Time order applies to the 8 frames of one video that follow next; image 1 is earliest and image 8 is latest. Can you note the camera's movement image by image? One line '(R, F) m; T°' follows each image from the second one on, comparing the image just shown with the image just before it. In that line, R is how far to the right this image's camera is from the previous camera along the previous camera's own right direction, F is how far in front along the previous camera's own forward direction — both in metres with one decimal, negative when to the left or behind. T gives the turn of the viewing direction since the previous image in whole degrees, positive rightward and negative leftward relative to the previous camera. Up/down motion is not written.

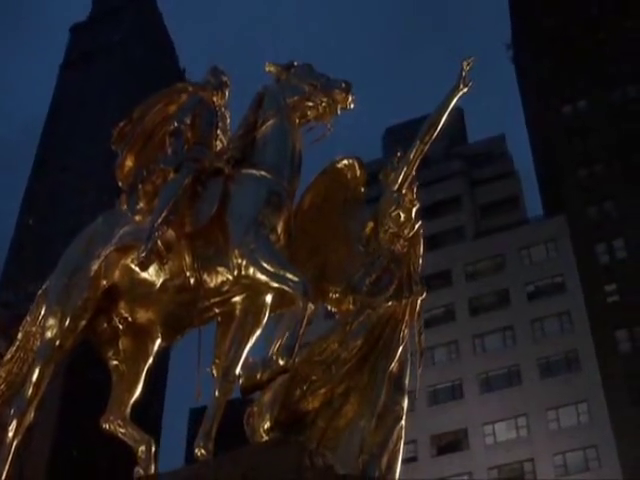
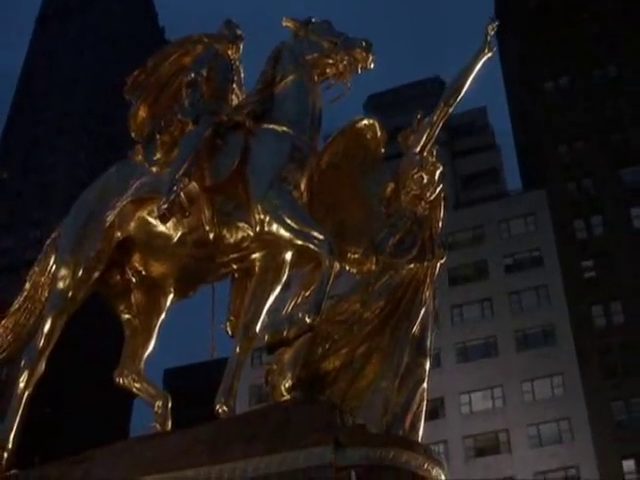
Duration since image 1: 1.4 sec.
(-0.6, +0.1) m; +2°
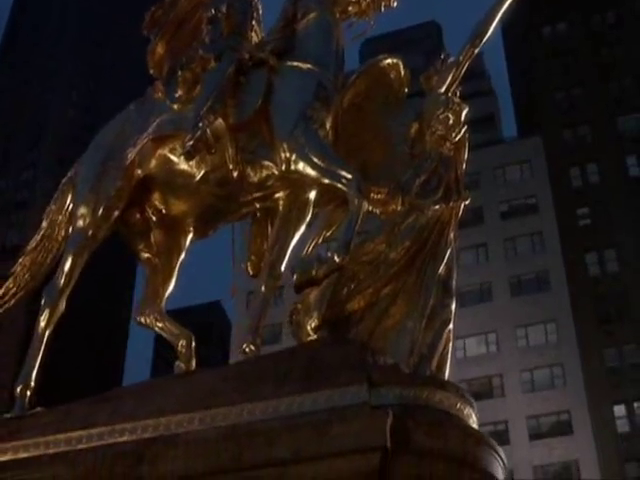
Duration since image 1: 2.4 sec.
(-0.4, +0.1) m; +1°
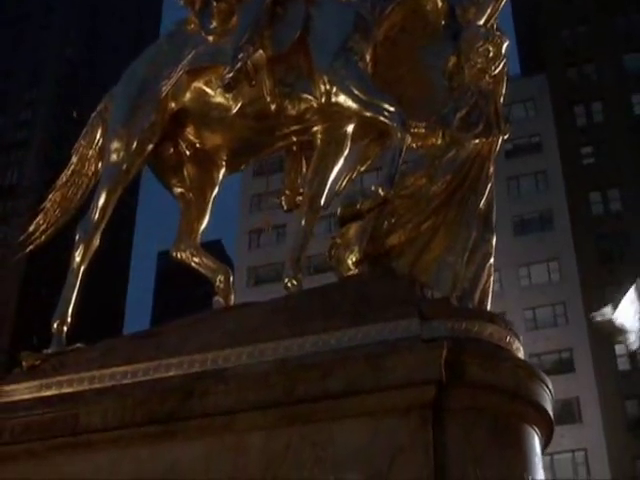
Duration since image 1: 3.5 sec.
(-0.5, +0.1) m; +1°
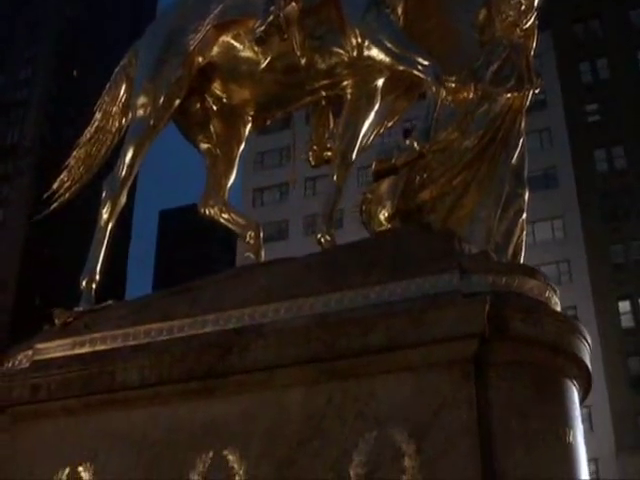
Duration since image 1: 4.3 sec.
(-0.4, +0.1) m; +1°
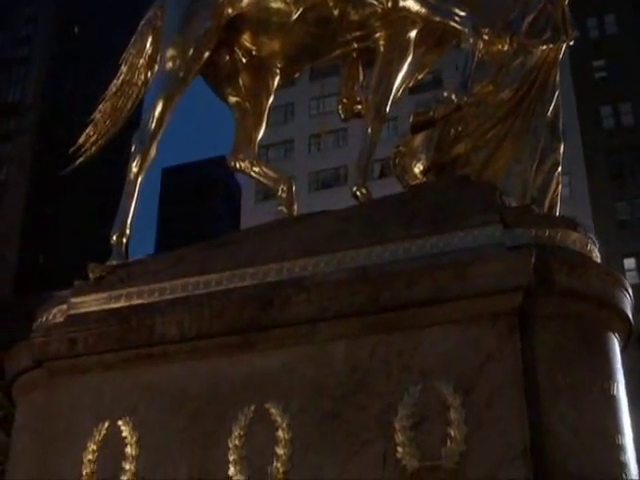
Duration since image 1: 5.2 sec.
(-0.4, +0.1) m; 0°
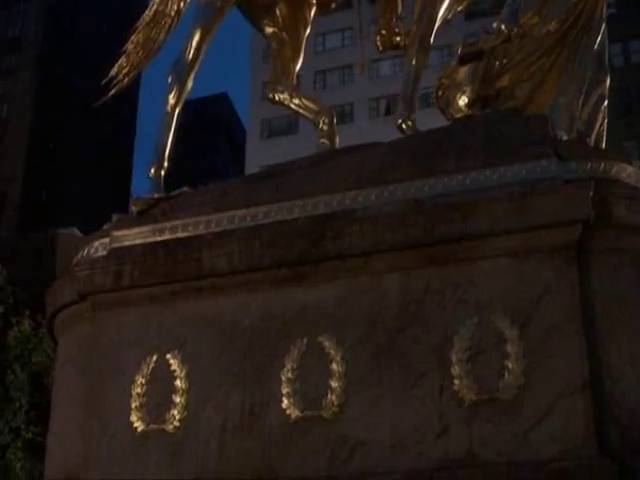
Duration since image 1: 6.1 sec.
(-0.5, +0.1) m; +1°
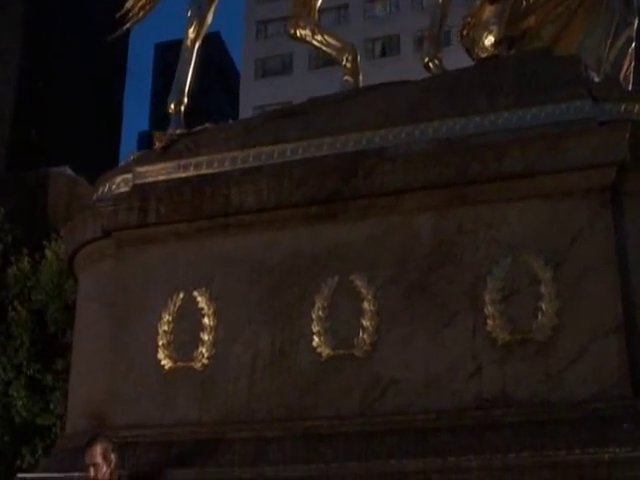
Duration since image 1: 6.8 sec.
(-0.4, +0.1) m; +1°
